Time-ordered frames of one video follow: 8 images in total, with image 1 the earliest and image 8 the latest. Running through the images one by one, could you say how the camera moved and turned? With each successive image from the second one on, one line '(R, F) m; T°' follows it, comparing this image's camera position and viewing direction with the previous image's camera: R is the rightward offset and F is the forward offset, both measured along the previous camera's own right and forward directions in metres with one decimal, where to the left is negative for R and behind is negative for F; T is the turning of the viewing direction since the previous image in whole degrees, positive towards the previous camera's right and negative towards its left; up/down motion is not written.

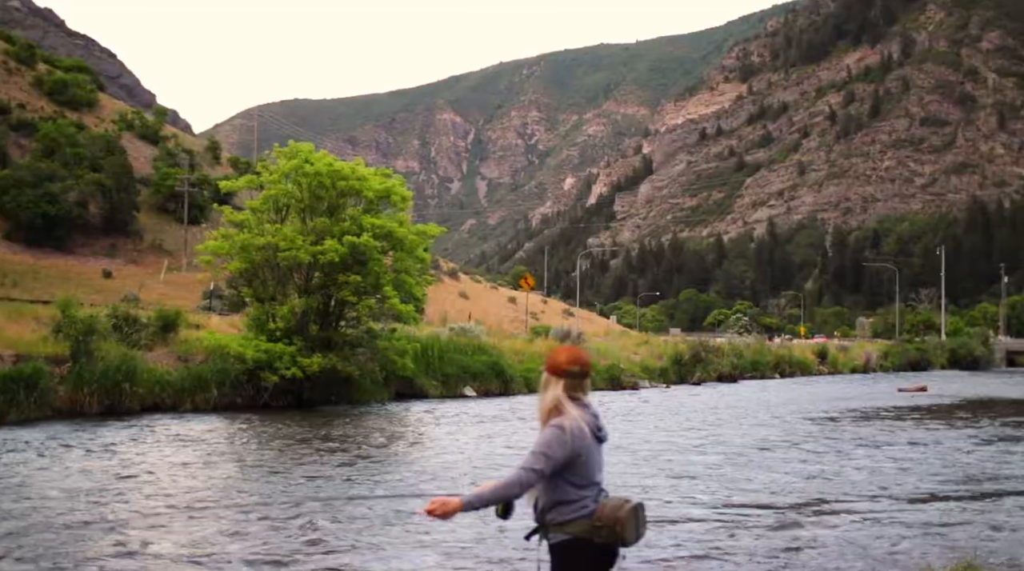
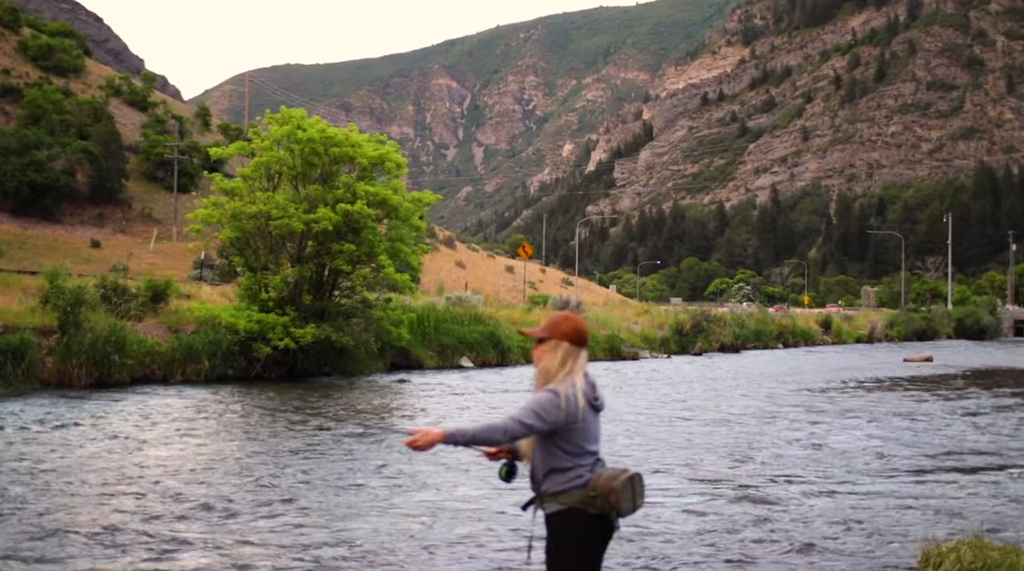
(-0.1, +0.7) m; 0°
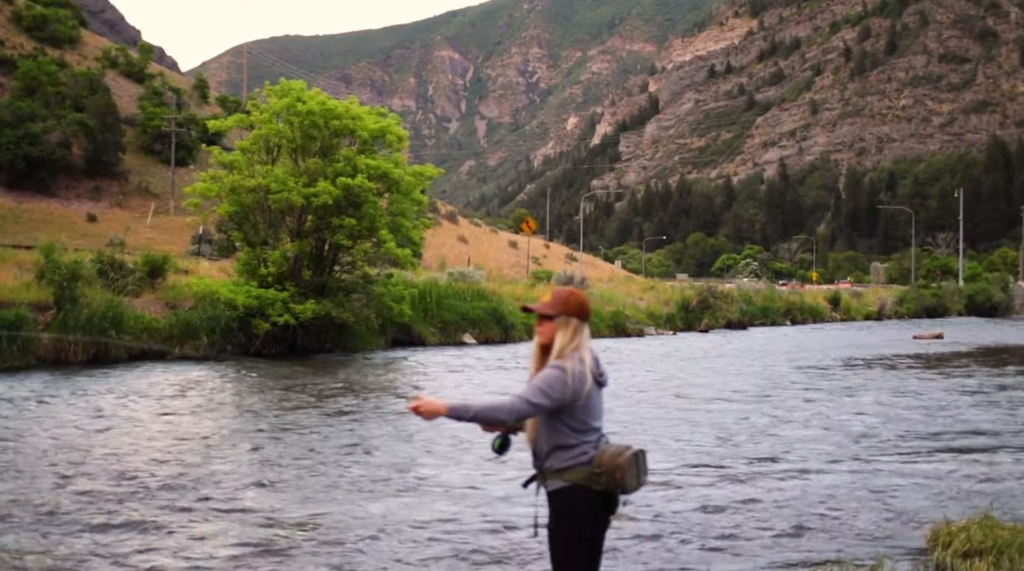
(-0.1, +0.5) m; 0°
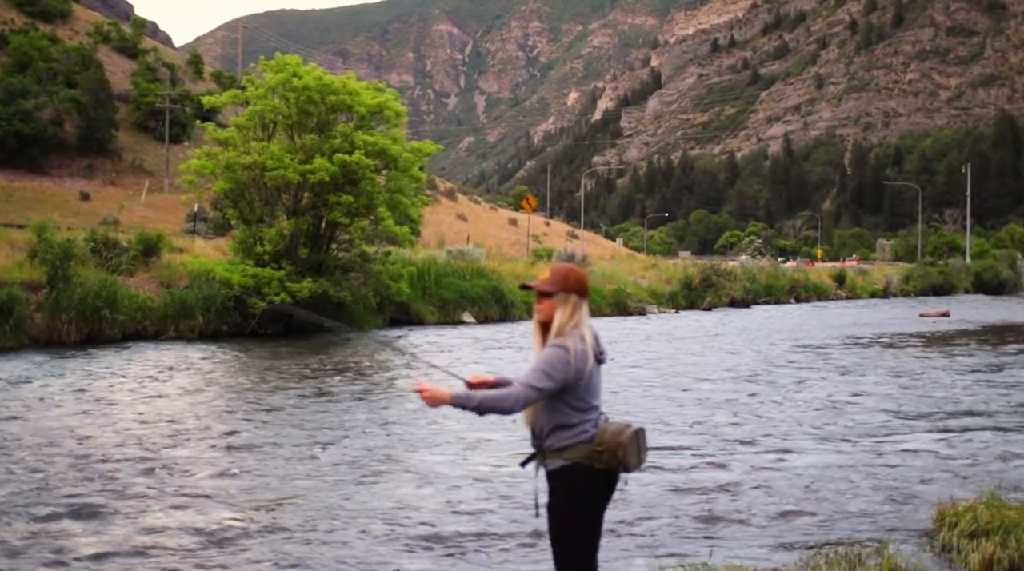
(0.0, +0.5) m; 0°
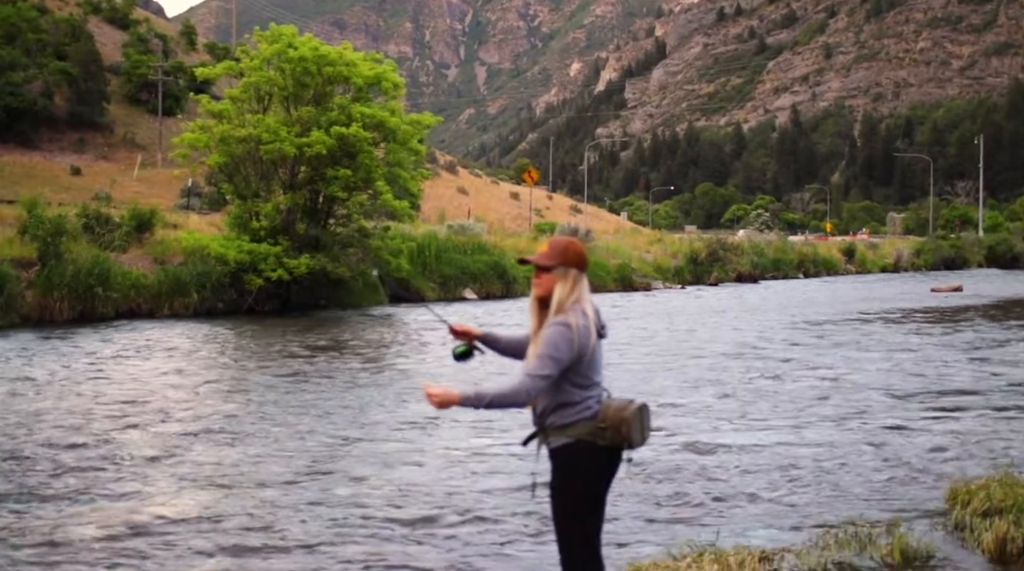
(-0.1, +0.7) m; 0°
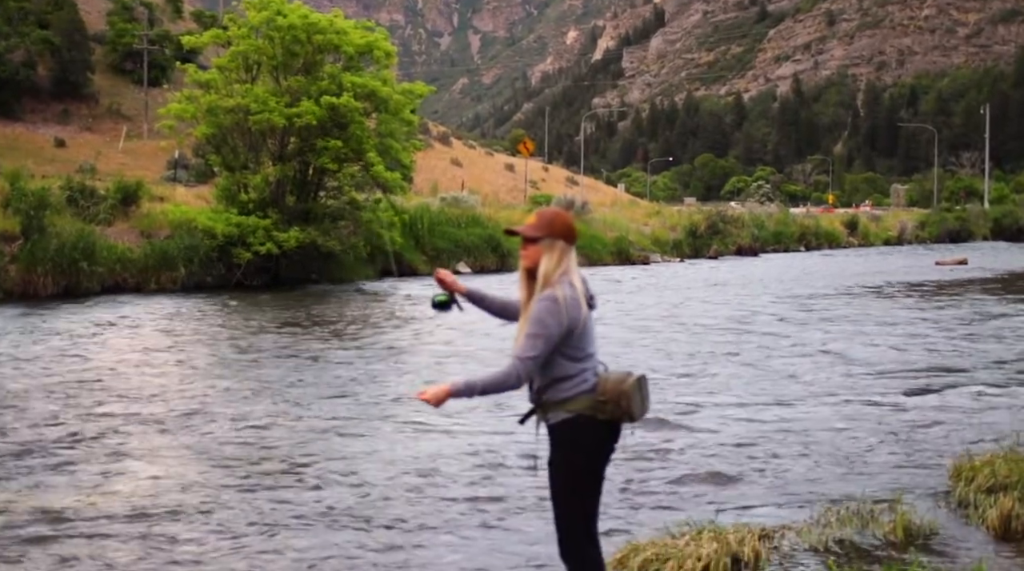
(0.0, +0.7) m; 0°
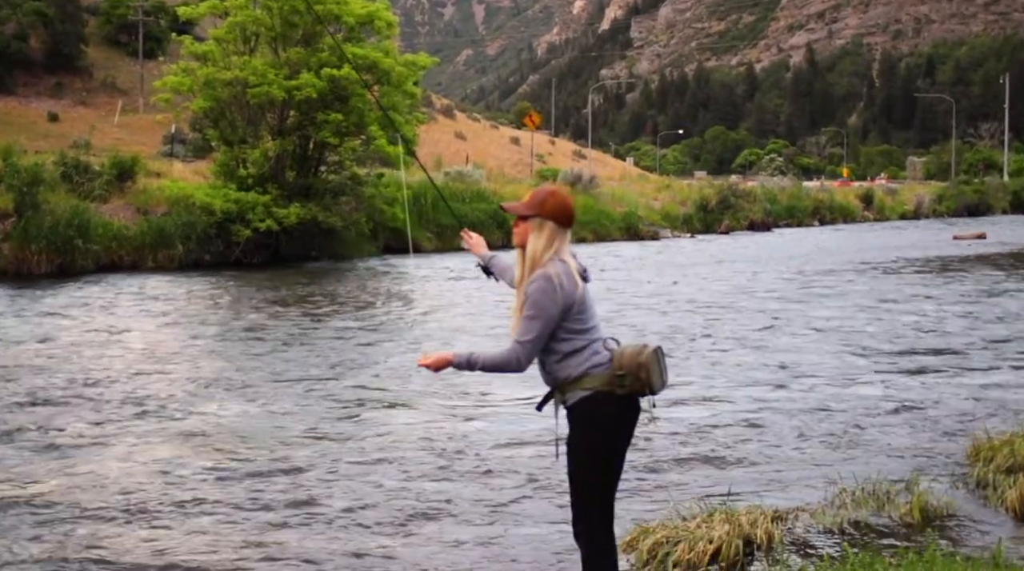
(-0.1, +0.8) m; 0°
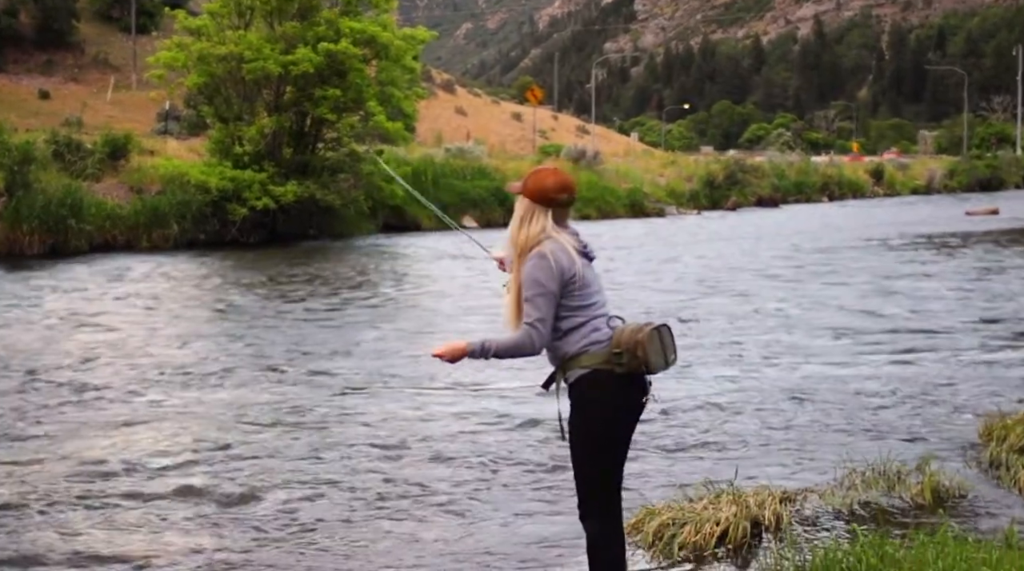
(-0.1, +0.6) m; 0°
